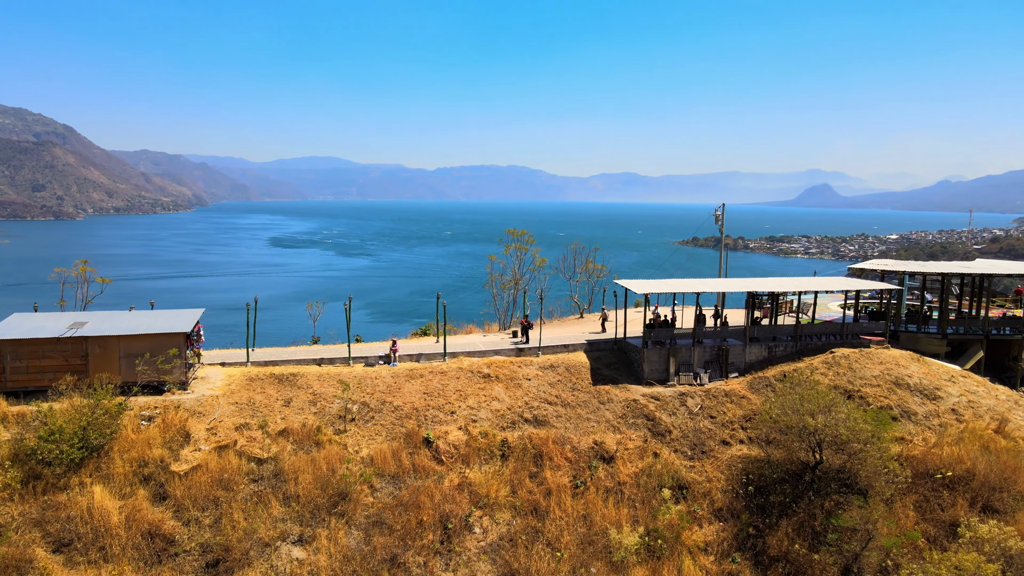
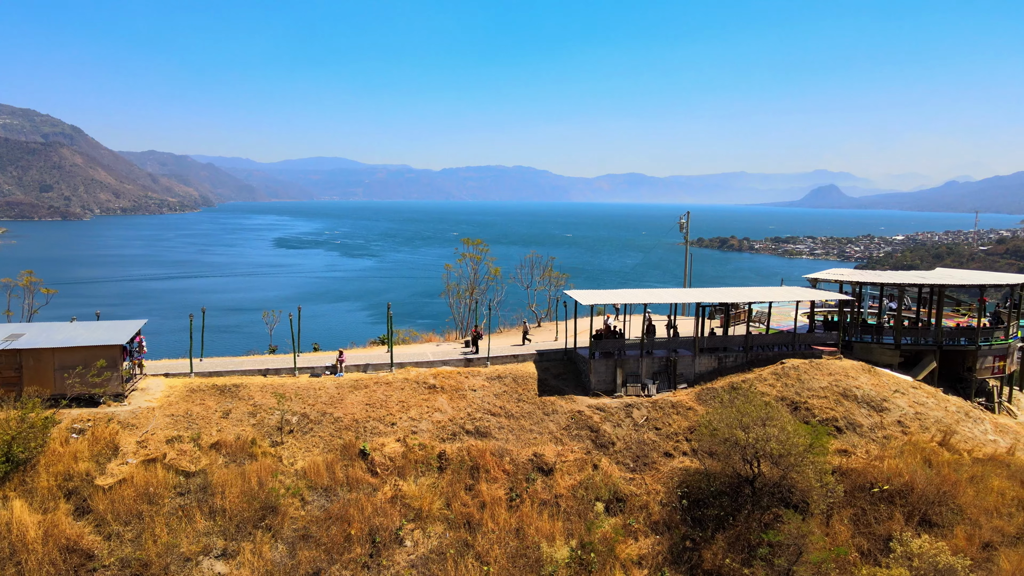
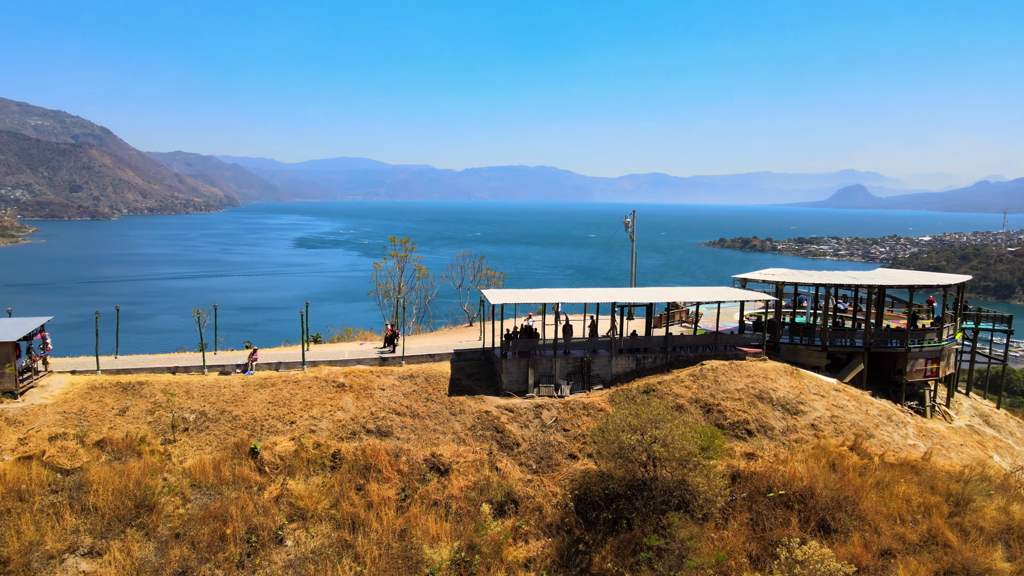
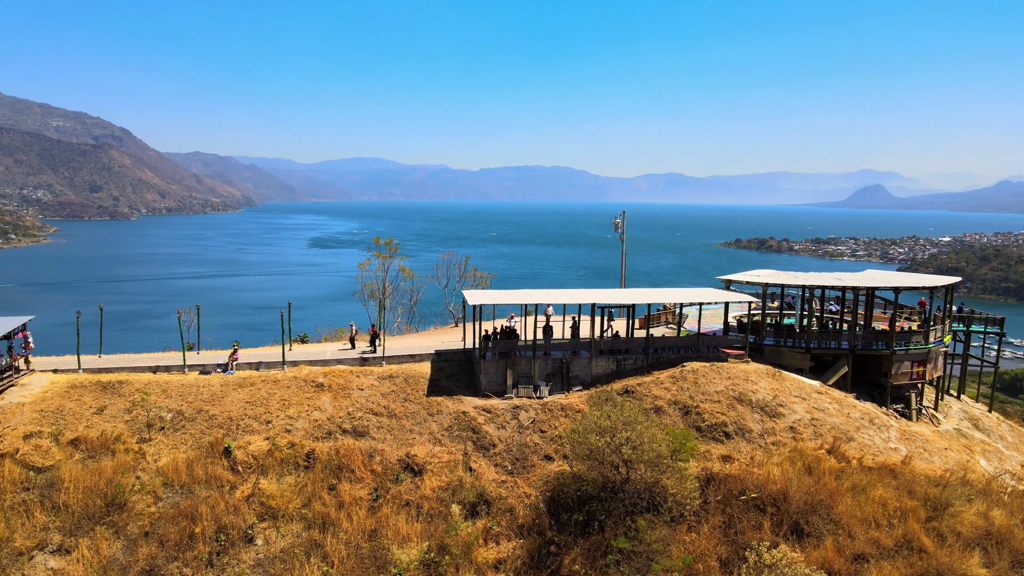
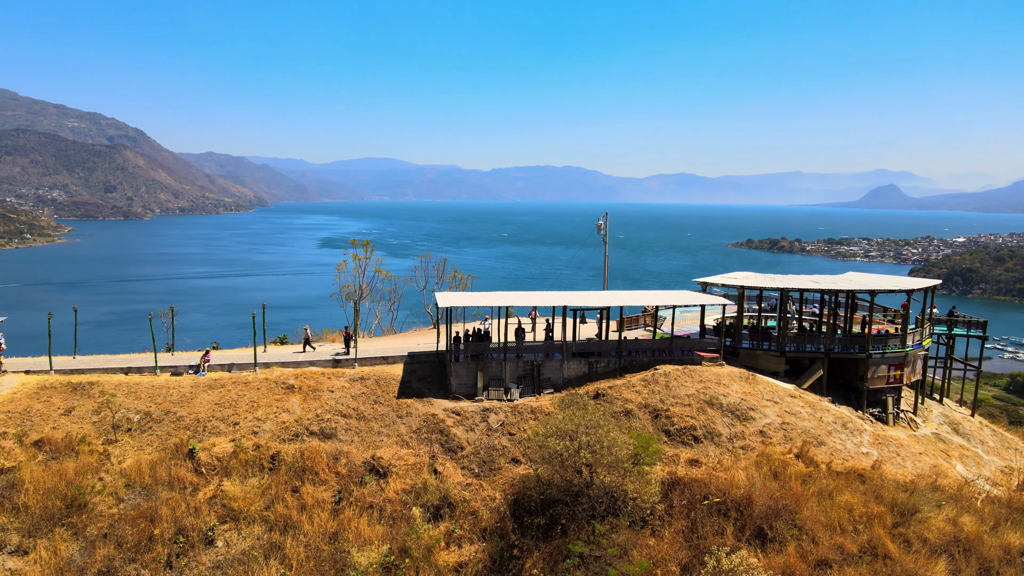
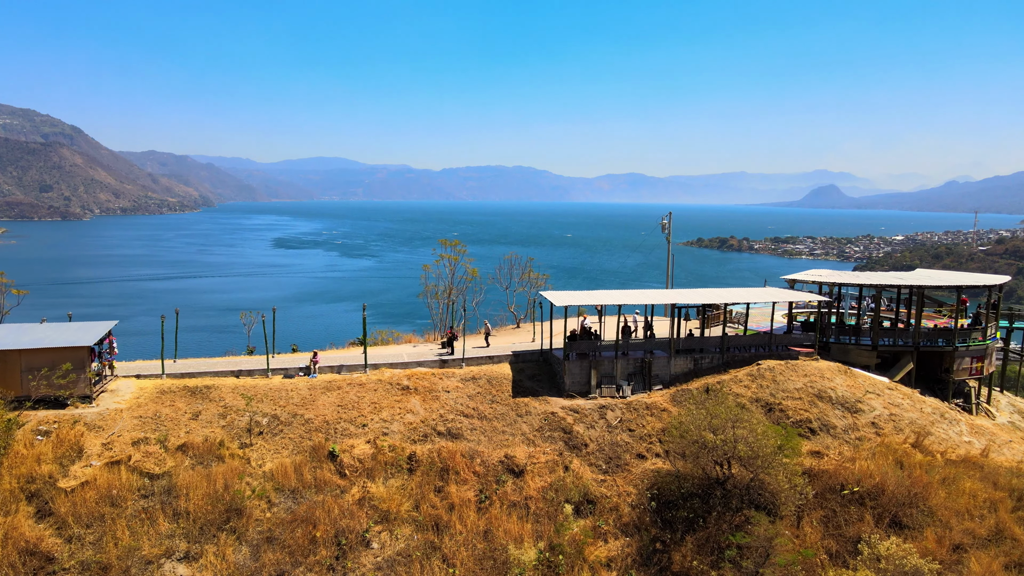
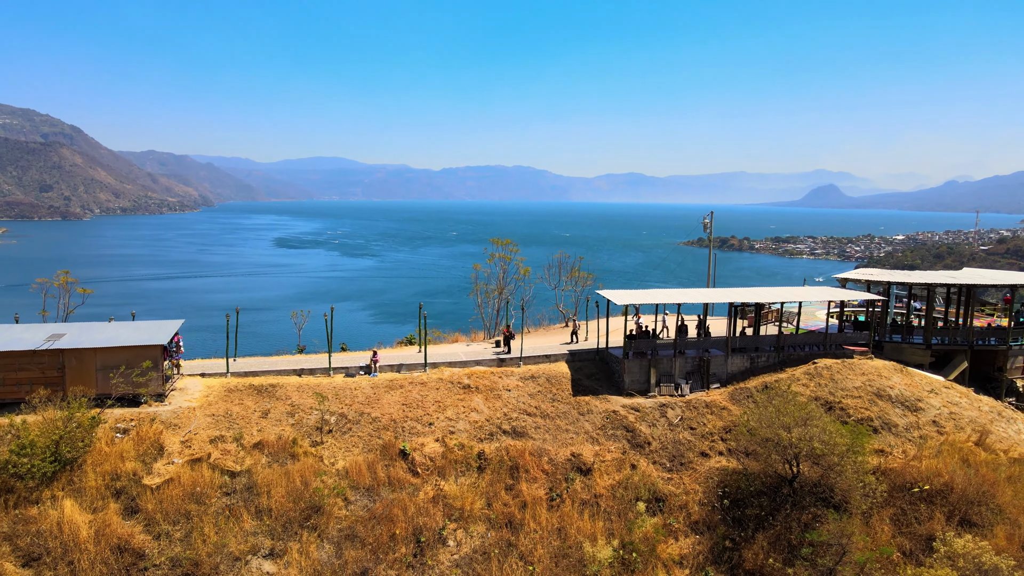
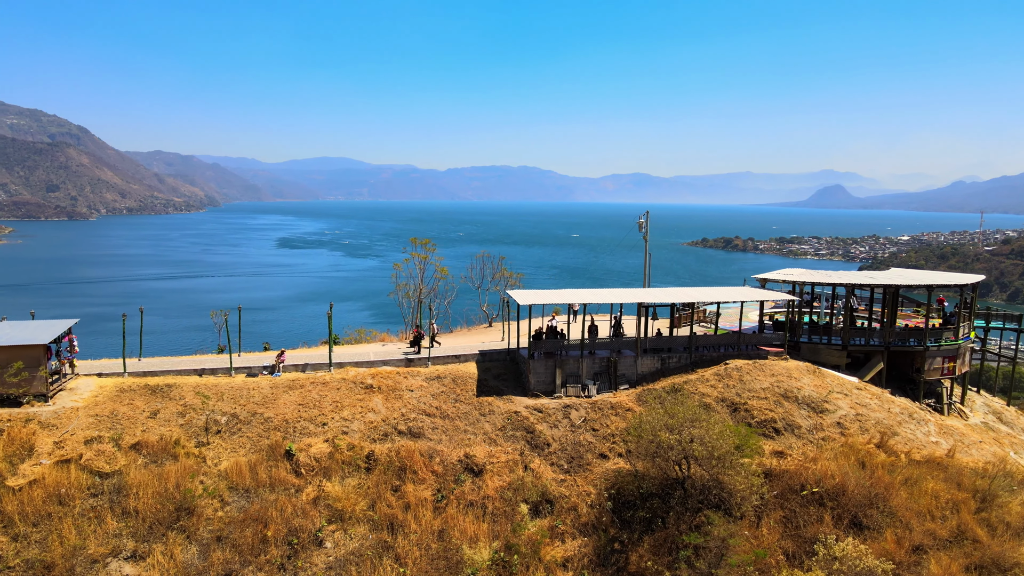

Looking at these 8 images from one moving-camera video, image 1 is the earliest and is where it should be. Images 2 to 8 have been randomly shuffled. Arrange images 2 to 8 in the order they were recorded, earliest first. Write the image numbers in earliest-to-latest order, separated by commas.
7, 2, 6, 8, 3, 4, 5
